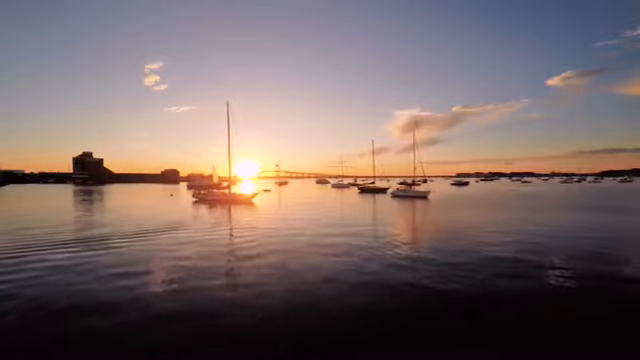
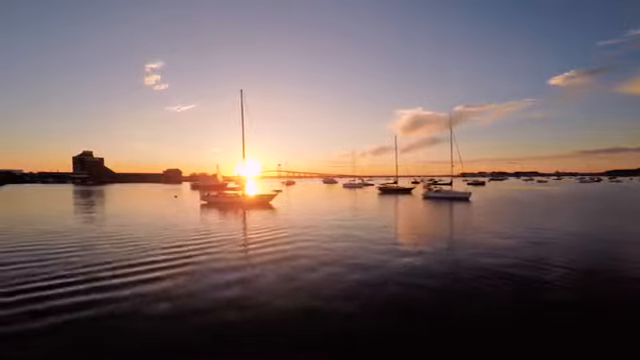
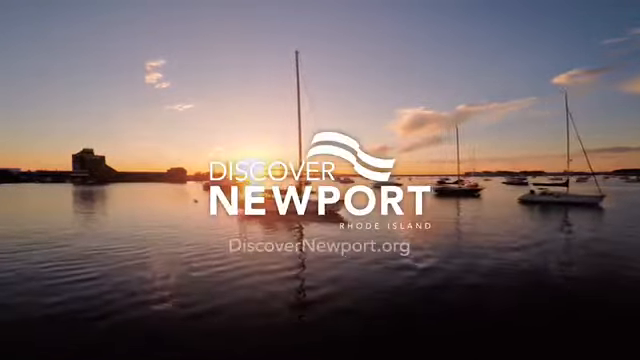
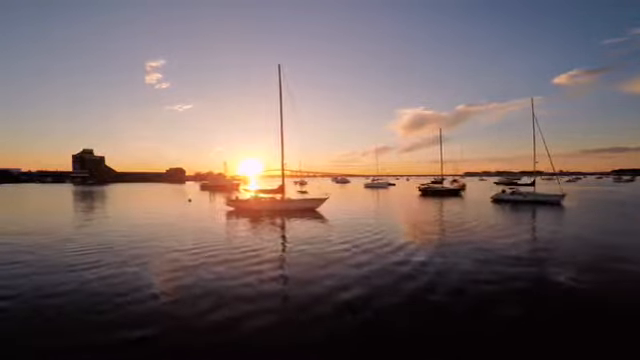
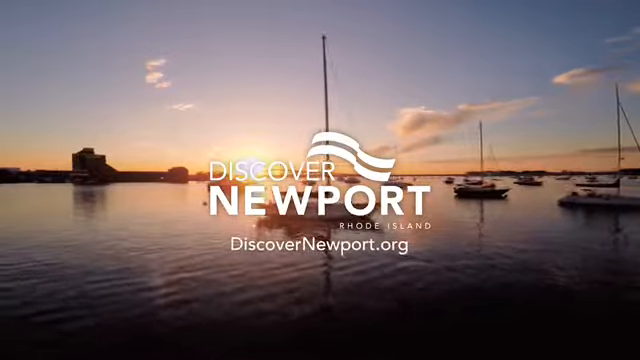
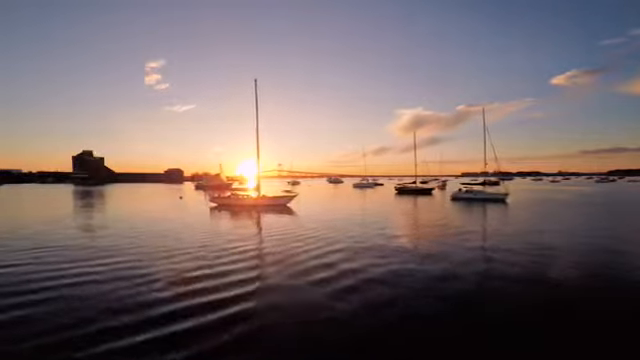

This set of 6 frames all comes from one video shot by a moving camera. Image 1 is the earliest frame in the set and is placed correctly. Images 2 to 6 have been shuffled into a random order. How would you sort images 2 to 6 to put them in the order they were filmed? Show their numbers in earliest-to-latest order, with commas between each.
2, 6, 4, 3, 5
